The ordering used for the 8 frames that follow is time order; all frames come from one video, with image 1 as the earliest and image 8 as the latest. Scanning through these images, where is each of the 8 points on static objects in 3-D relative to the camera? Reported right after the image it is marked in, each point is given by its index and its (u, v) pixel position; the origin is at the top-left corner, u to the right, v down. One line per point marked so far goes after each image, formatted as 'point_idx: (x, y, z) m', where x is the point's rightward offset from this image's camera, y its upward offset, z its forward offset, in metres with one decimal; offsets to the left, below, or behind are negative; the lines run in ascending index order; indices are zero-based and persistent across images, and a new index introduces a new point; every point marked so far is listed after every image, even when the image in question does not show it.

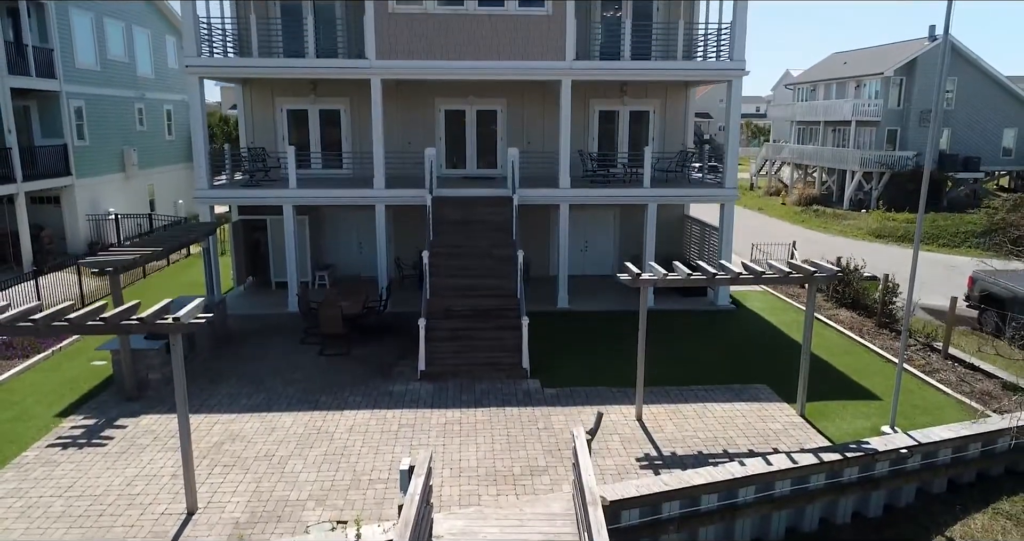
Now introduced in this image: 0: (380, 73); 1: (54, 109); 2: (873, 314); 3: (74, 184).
0: (-2.7, +3.9, +13.1) m
1: (-13.1, +4.5, +18.4) m
2: (+7.6, -0.9, +13.6) m
3: (-12.7, +2.5, +18.8) m
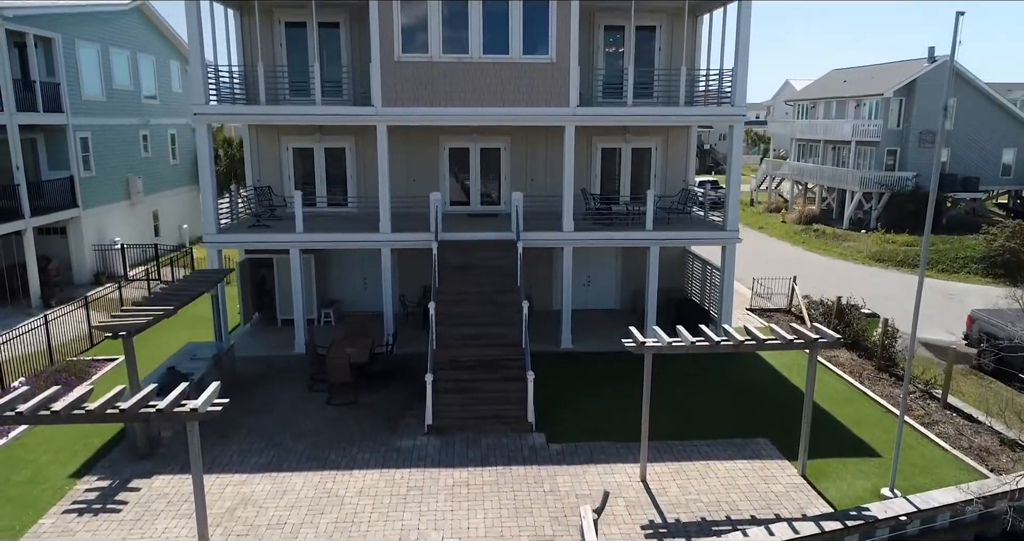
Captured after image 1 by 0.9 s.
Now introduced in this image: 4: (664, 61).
0: (-2.6, +3.0, +13.2) m
1: (-13.0, +3.6, +18.6) m
2: (+7.7, -1.8, +13.8) m
3: (-12.6, +1.6, +19.0) m
4: (+3.7, +5.1, +15.9) m
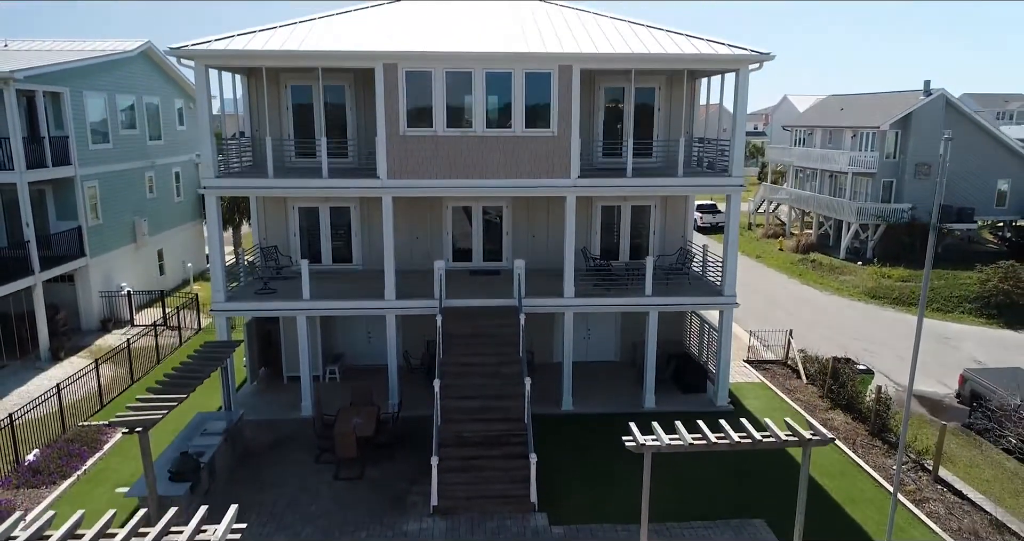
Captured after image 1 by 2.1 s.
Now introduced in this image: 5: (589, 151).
0: (-2.5, +1.6, +13.5) m
1: (-13.0, +2.2, +18.8) m
2: (+7.7, -3.2, +14.1) m
3: (-12.6, +0.2, +19.2) m
4: (+3.8, +3.7, +16.2) m
5: (+1.9, +3.0, +16.3) m
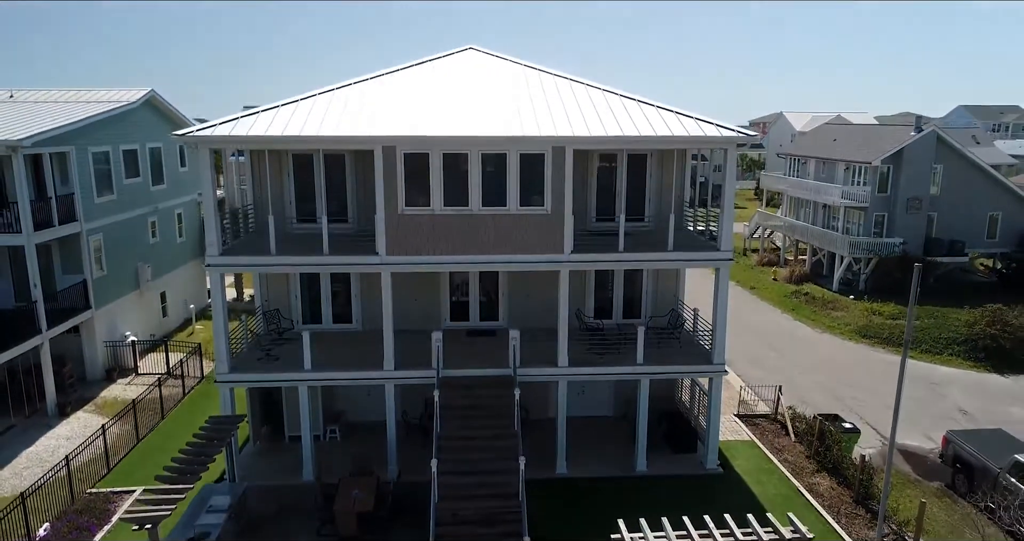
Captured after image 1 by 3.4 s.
0: (-2.6, 0.0, +14.0) m
1: (-13.1, +0.7, +19.2) m
2: (+7.6, -4.8, +14.5) m
3: (-12.7, -1.4, +19.6) m
4: (+3.7, +2.1, +16.7) m
5: (+1.8, +1.5, +16.8) m
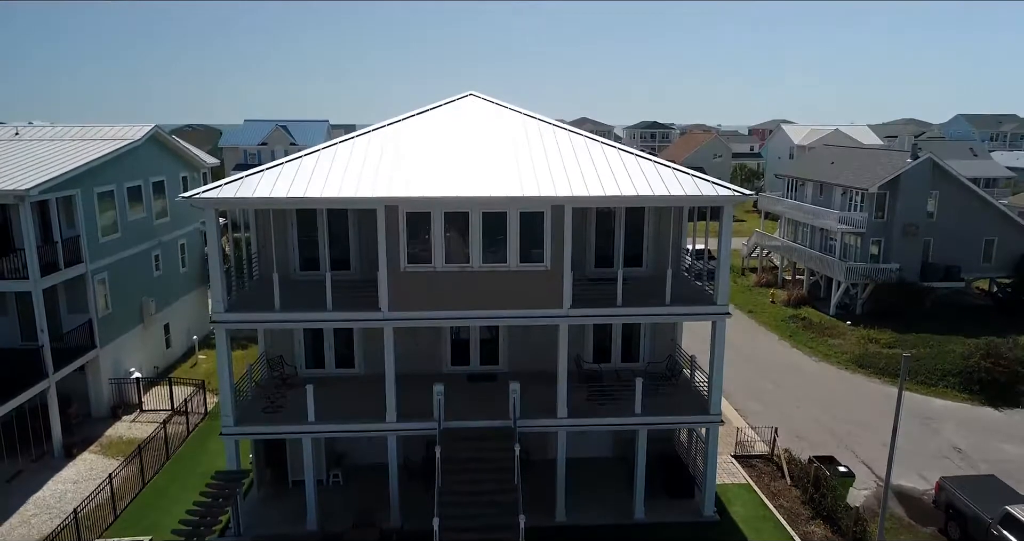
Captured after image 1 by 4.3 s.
0: (-2.6, -1.2, +14.2) m
1: (-13.1, -0.5, +19.5) m
2: (+7.6, -6.0, +14.8) m
3: (-12.7, -2.6, +19.9) m
4: (+3.7, +0.9, +16.9) m
5: (+1.8, +0.3, +17.0) m
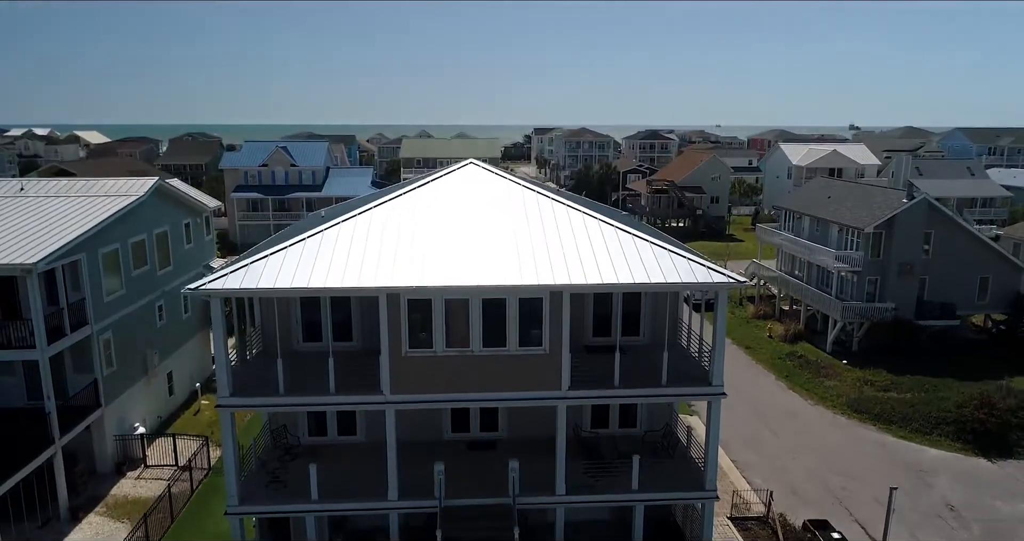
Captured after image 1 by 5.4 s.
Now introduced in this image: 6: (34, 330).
0: (-2.6, -3.0, +14.5) m
1: (-13.1, -2.4, +19.8) m
2: (+7.6, -7.9, +15.1) m
3: (-12.7, -4.4, +20.2) m
4: (+3.6, -0.9, +17.2) m
5: (+1.8, -1.6, +17.3) m
6: (-12.8, -1.6, +17.4) m
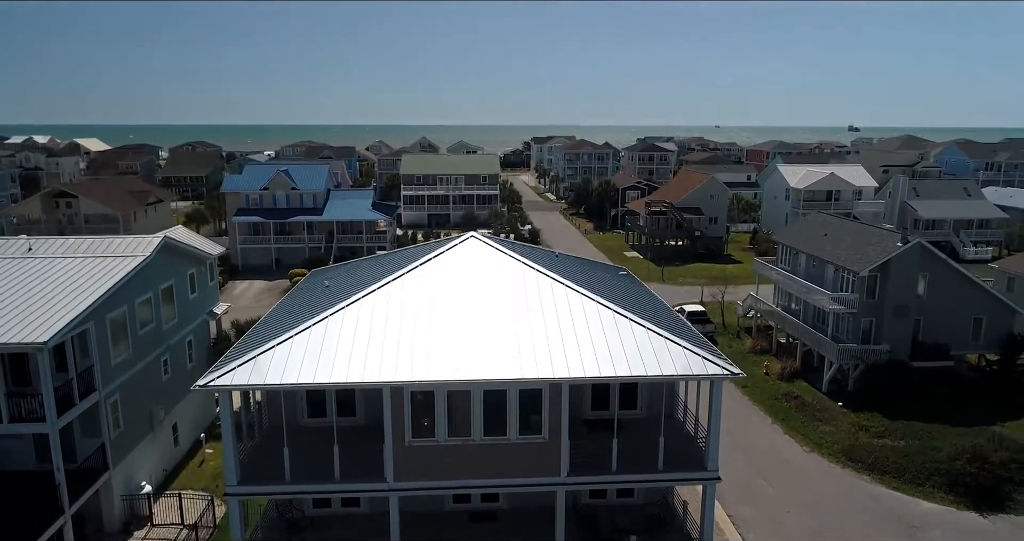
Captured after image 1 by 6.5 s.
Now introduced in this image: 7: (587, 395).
0: (-2.6, -5.1, +14.9) m
1: (-13.1, -4.4, +20.1) m
2: (+7.6, -9.9, +15.5) m
3: (-12.7, -6.5, +20.5) m
4: (+3.7, -3.0, +17.6) m
5: (+1.8, -3.7, +17.7) m
6: (-12.8, -3.7, +17.8) m
7: (+2.0, -3.4, +17.5) m
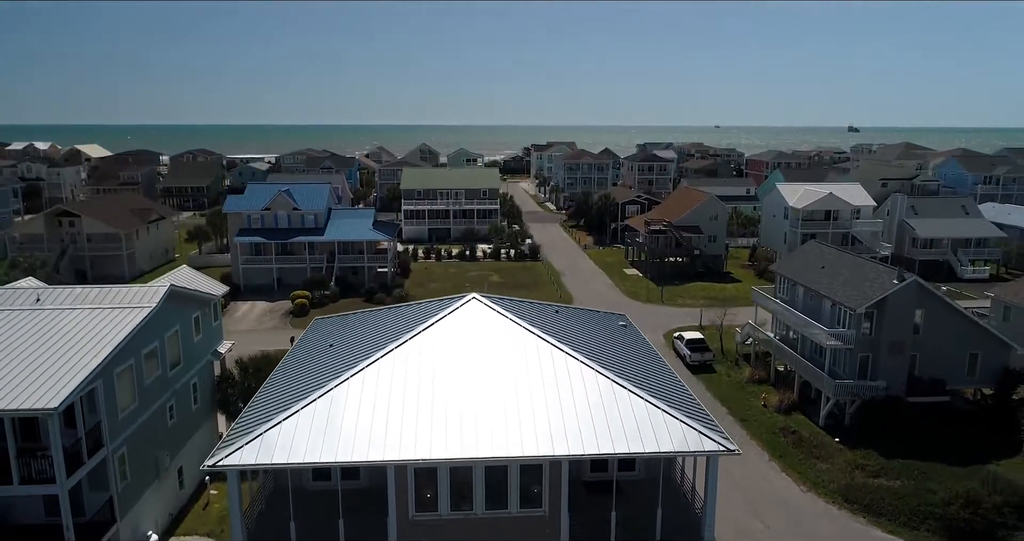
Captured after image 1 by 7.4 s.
0: (-2.6, -6.9, +15.2) m
1: (-13.1, -6.2, +20.5) m
2: (+7.6, -11.7, +15.8) m
3: (-12.7, -8.3, +20.9) m
4: (+3.7, -4.8, +17.9) m
5: (+1.8, -5.4, +18.0) m
6: (-12.8, -5.5, +18.1) m
7: (+2.1, -5.2, +17.9) m
